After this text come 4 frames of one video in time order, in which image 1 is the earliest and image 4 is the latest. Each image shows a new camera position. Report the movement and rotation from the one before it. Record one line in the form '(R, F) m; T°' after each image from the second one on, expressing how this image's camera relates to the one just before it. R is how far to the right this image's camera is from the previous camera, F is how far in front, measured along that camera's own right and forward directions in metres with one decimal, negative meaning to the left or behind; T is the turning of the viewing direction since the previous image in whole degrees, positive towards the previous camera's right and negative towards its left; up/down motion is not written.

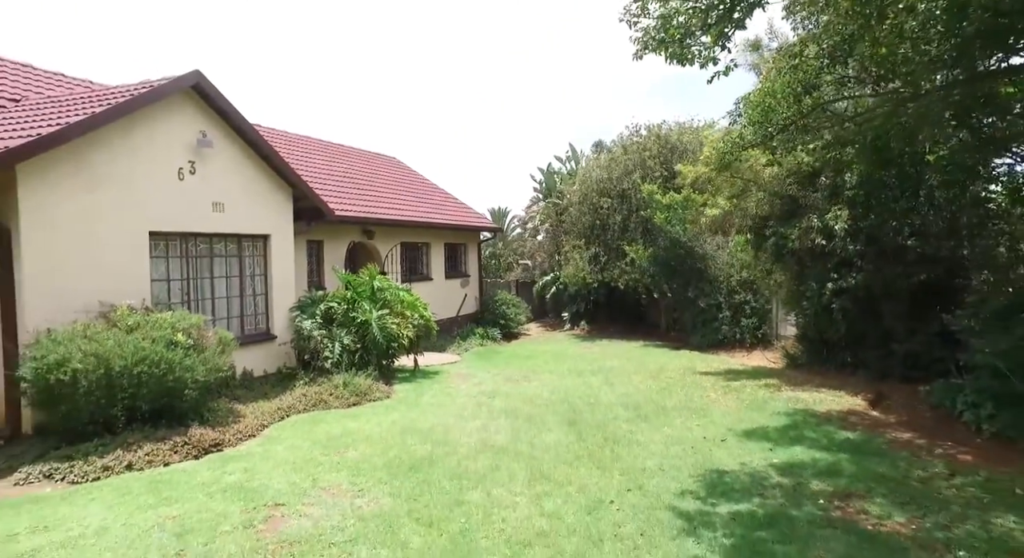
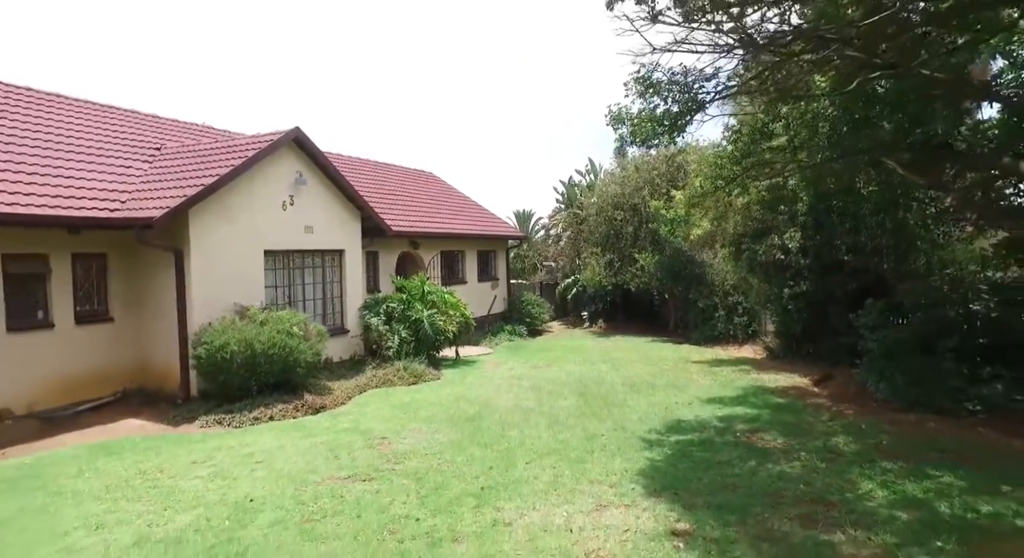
(0.0, -2.5) m; -2°
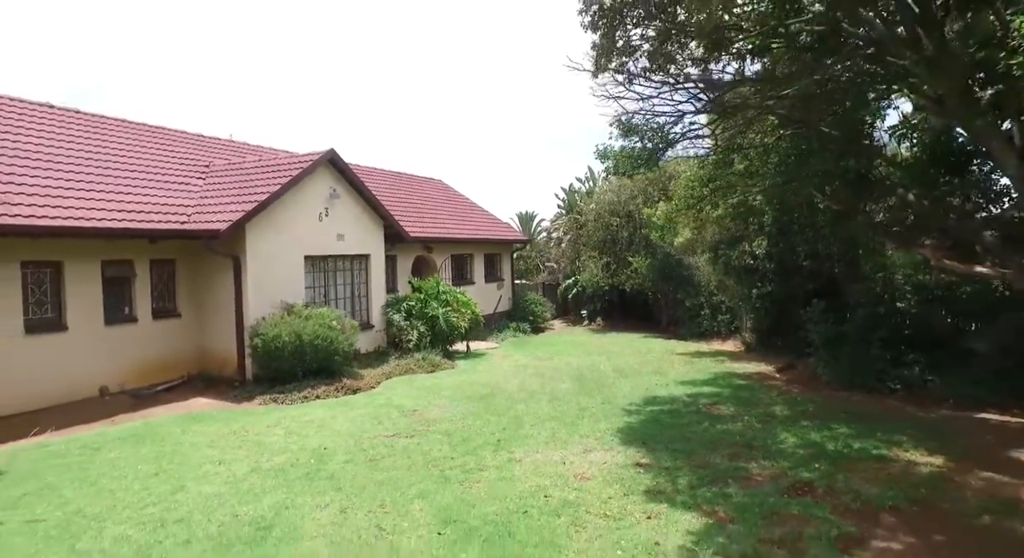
(-0.1, -1.7) m; 0°
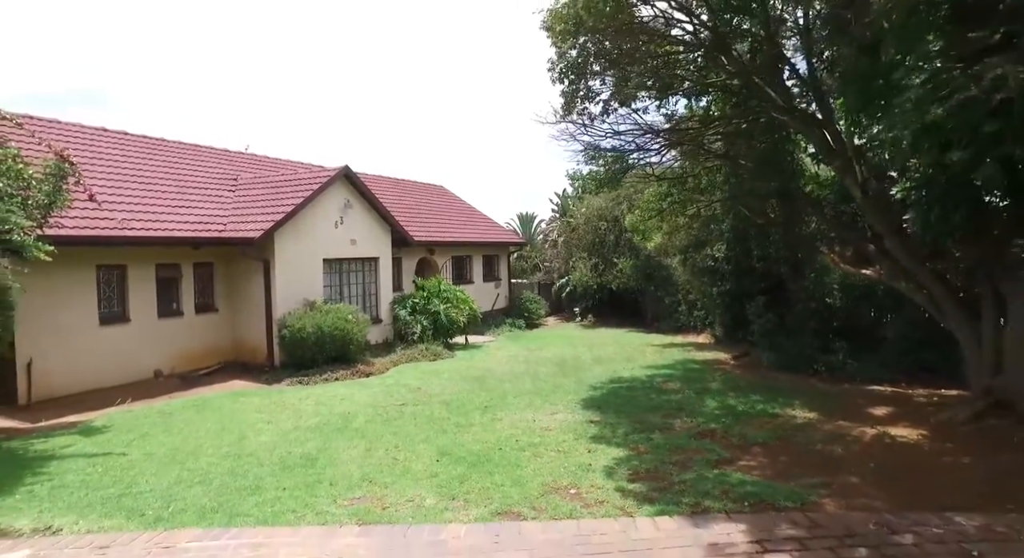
(+0.3, -1.8) m; 0°
